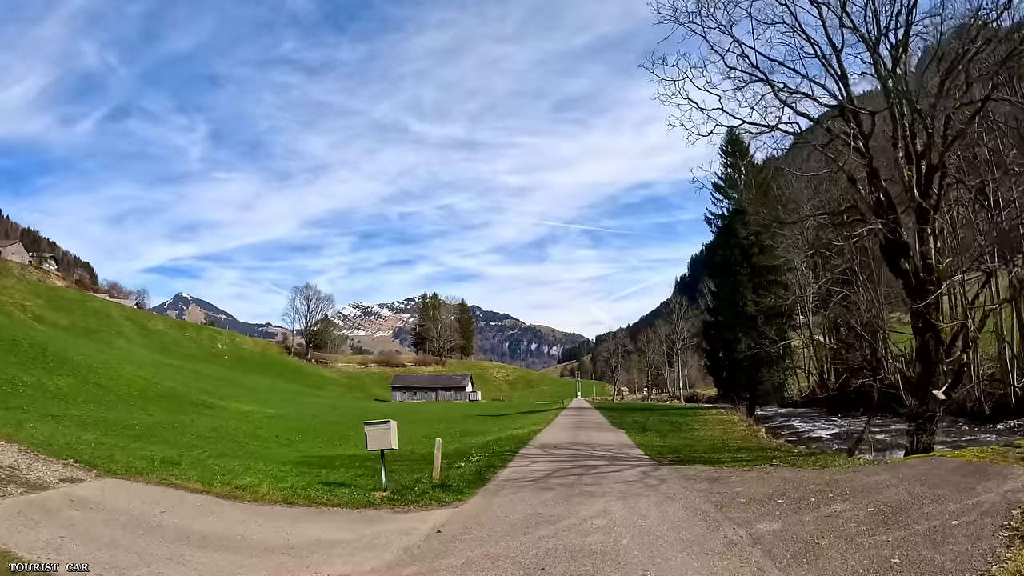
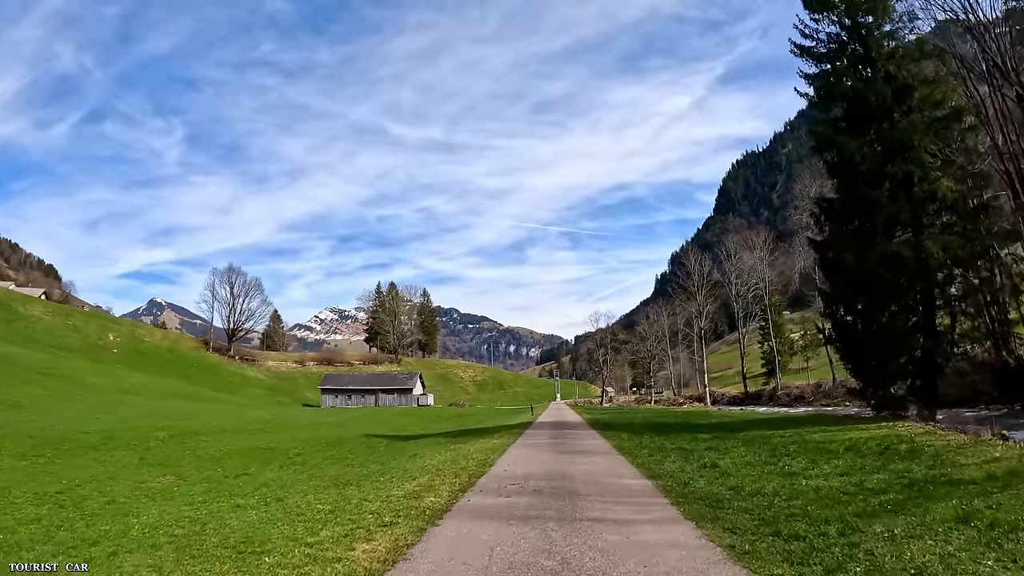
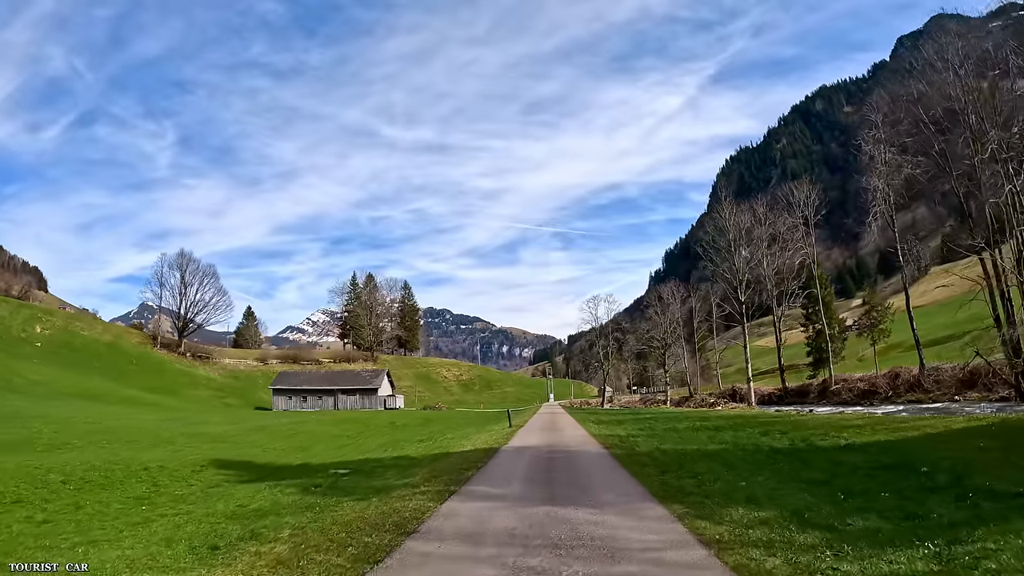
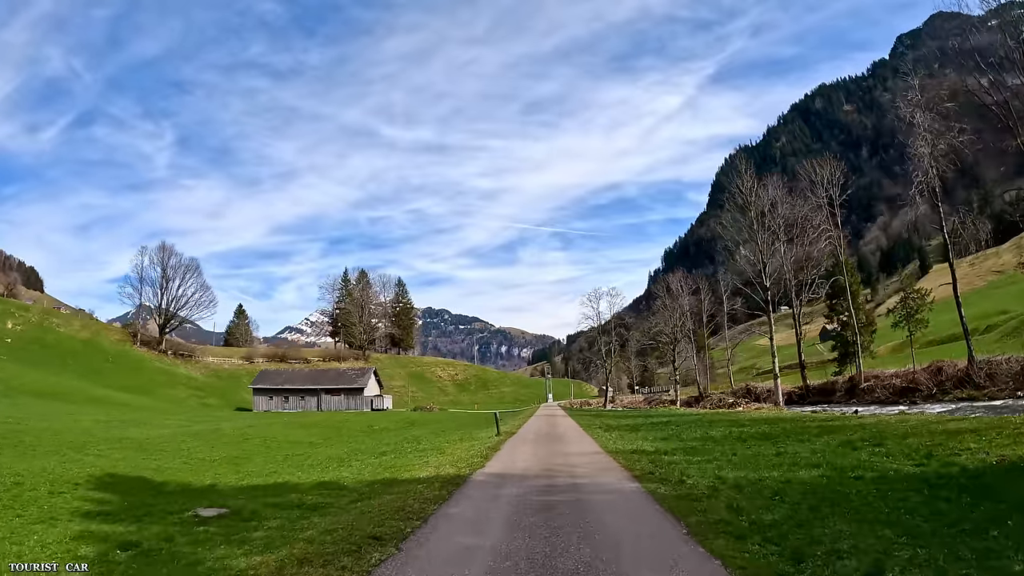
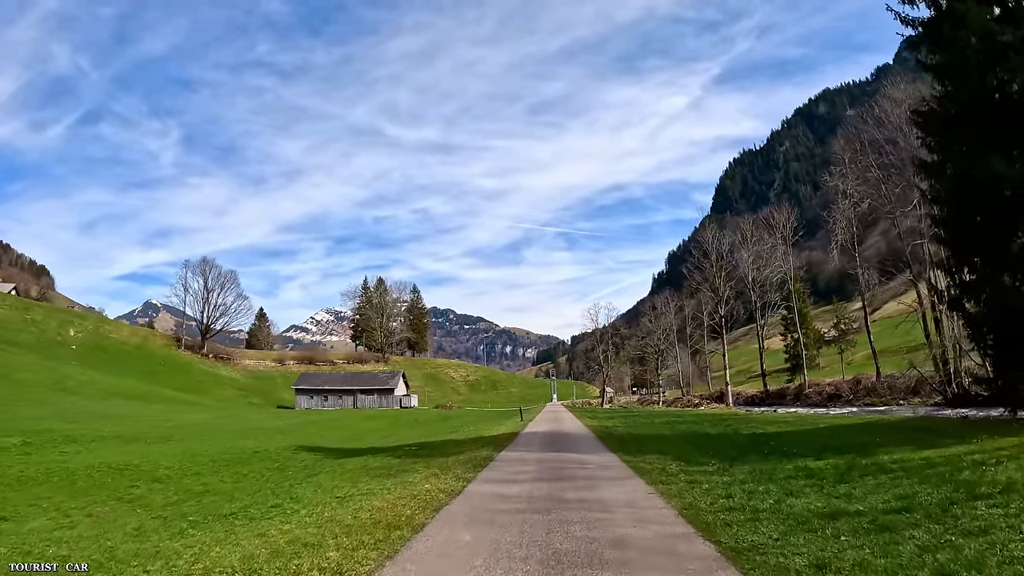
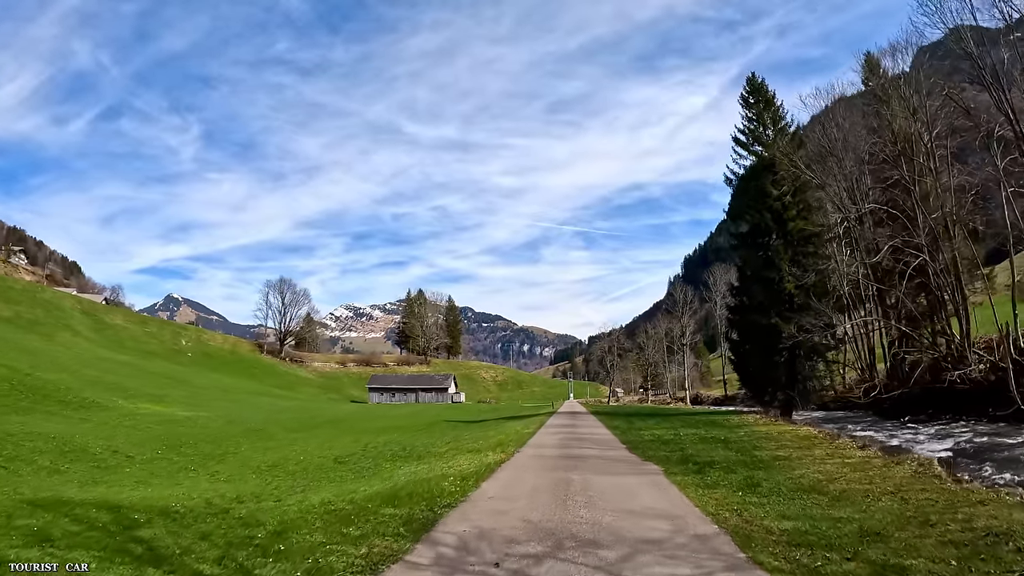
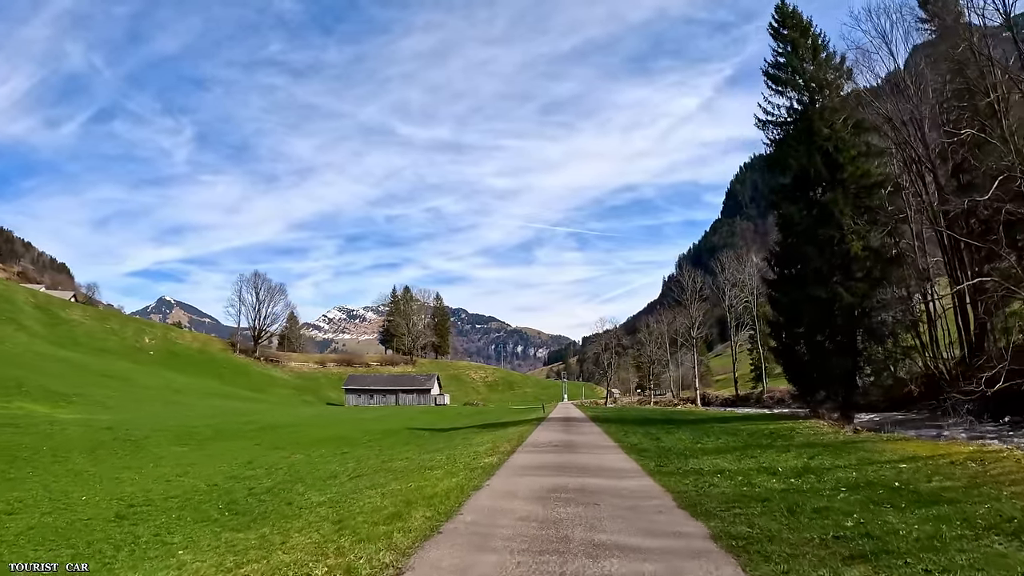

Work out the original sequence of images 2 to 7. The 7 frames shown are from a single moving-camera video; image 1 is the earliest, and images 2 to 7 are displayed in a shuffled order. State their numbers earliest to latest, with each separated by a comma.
6, 7, 2, 5, 3, 4
